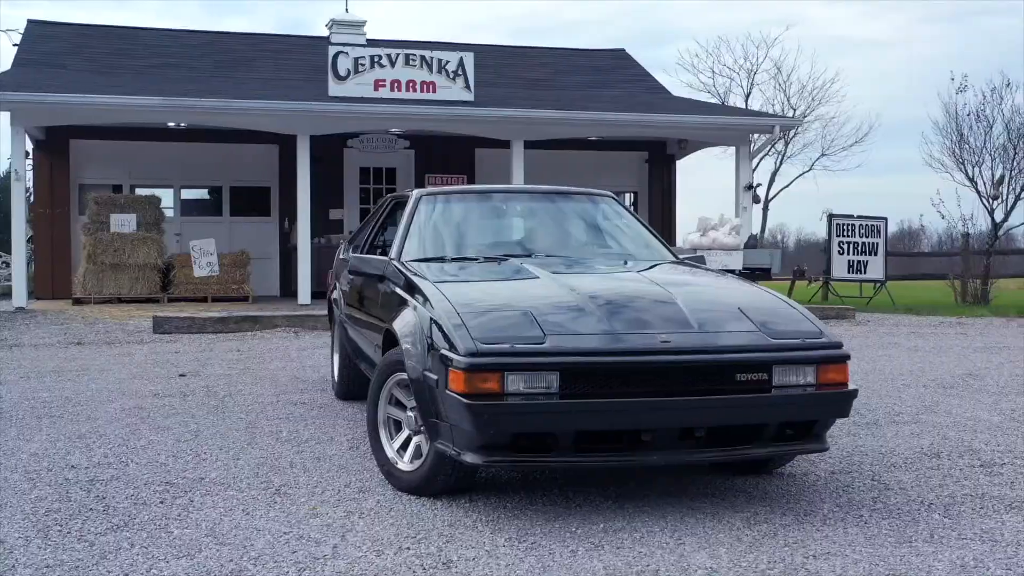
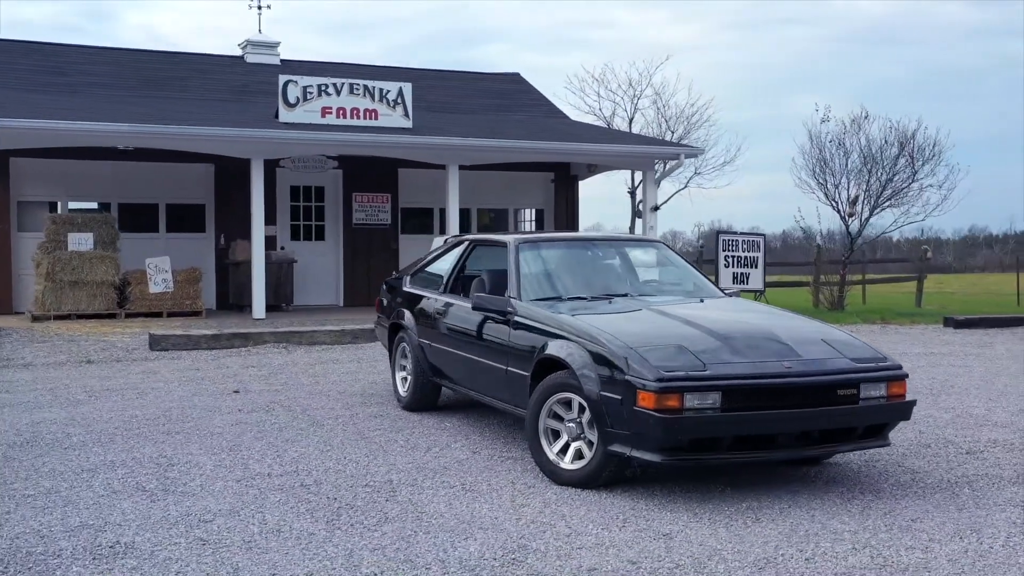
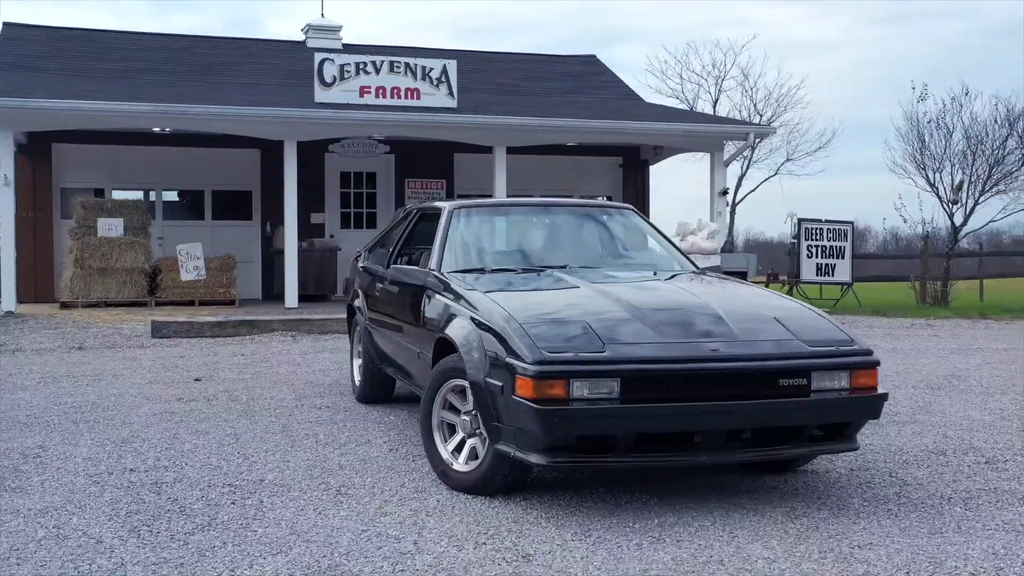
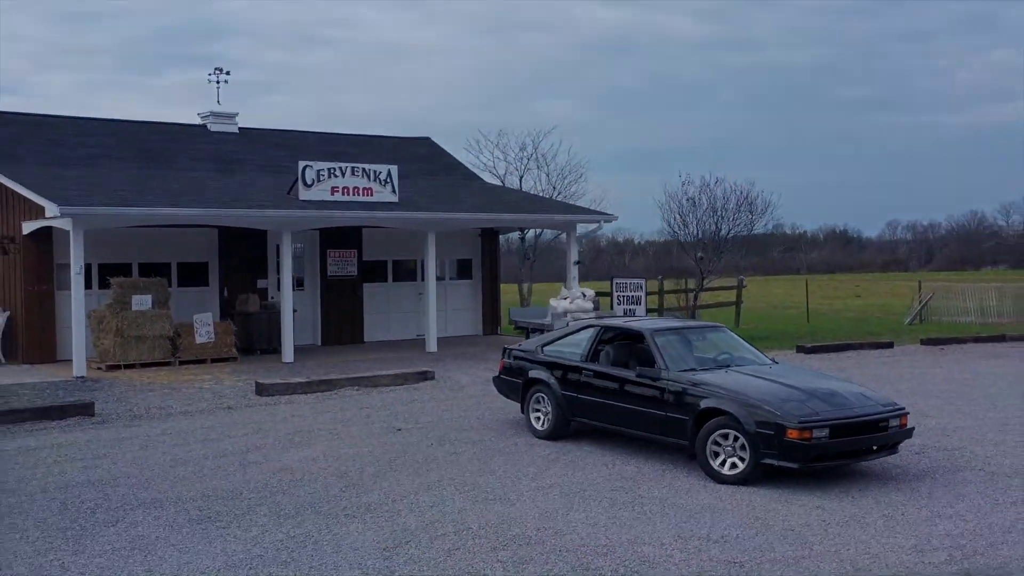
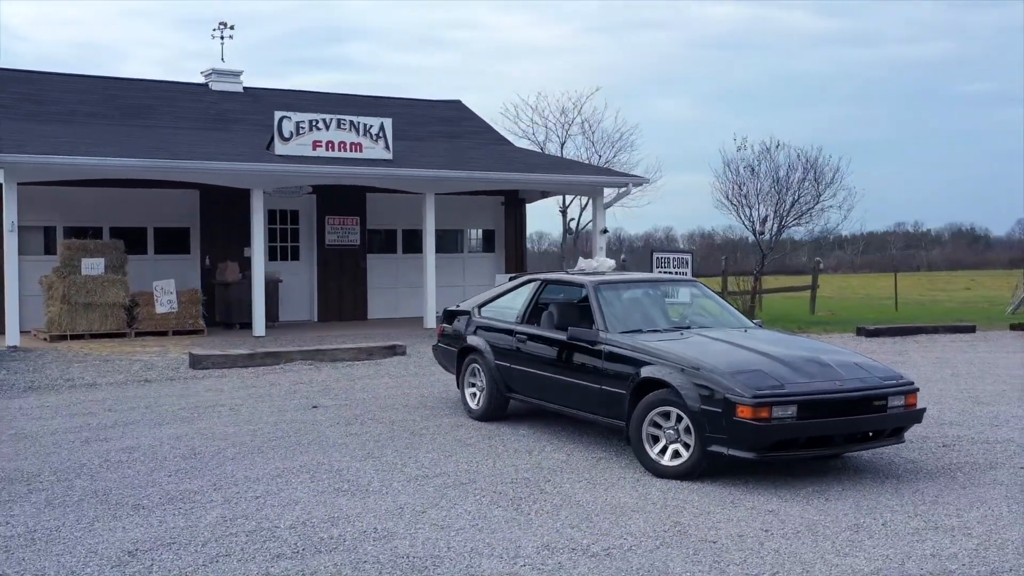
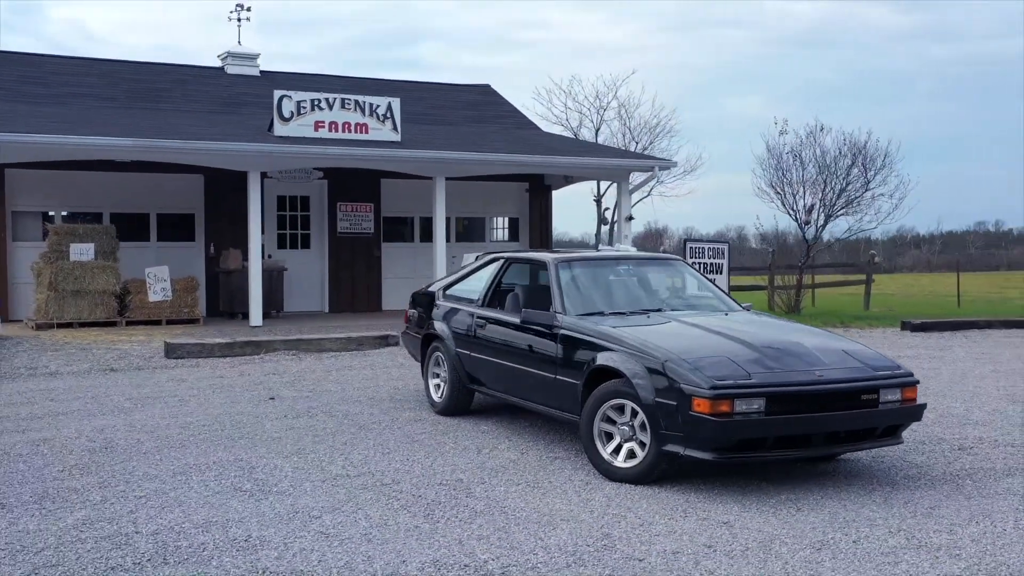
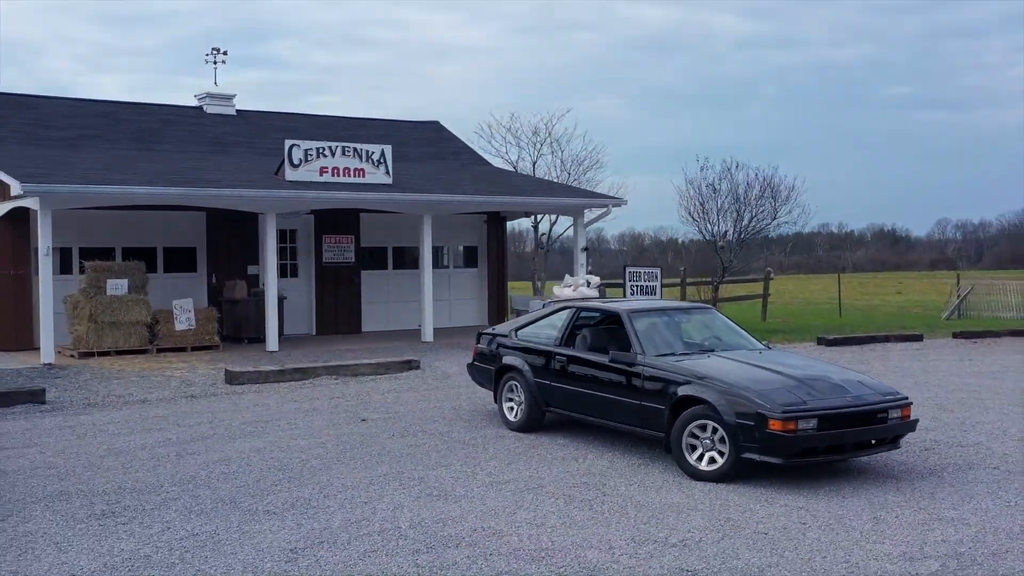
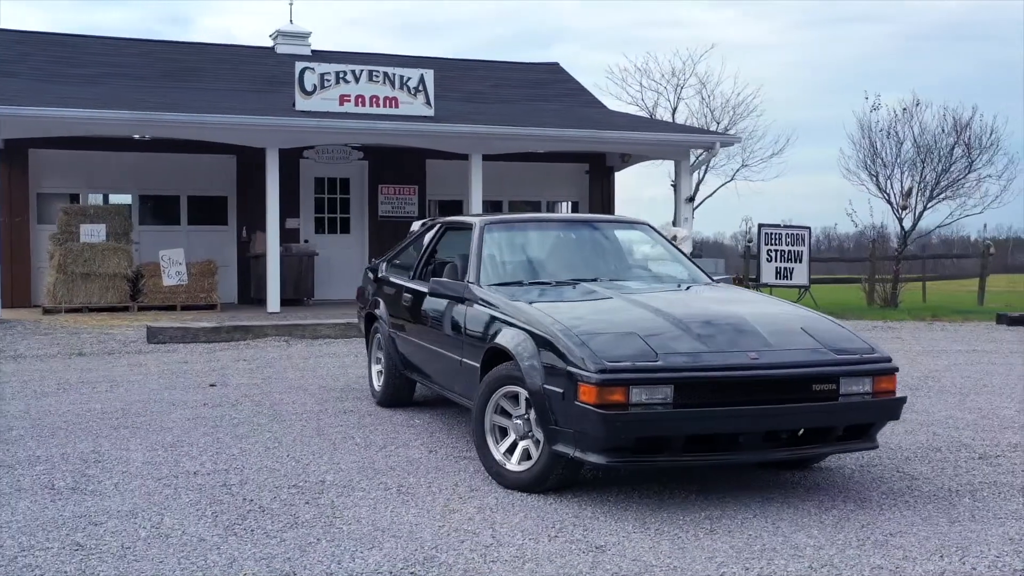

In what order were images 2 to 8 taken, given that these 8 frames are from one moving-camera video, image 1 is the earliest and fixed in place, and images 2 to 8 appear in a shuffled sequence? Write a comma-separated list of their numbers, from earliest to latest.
3, 8, 2, 6, 5, 7, 4
